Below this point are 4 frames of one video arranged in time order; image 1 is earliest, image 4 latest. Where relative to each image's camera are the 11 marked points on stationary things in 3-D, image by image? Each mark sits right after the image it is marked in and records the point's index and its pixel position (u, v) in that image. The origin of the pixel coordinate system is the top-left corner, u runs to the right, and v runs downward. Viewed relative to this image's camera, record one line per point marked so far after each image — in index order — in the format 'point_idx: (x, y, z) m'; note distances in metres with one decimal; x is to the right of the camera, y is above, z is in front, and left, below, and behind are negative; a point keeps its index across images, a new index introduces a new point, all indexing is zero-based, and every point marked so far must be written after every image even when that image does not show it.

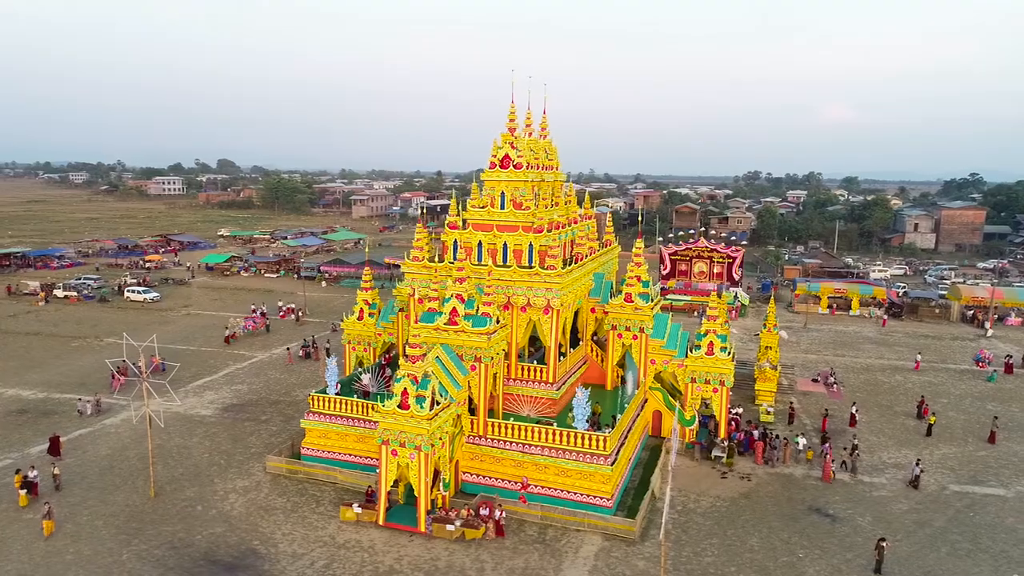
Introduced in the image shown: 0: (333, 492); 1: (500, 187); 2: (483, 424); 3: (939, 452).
0: (-4.5, -5.1, +16.5) m
1: (-0.3, +2.9, +18.6) m
2: (-0.7, -3.4, +16.2) m
3: (+12.8, -4.9, +19.6) m
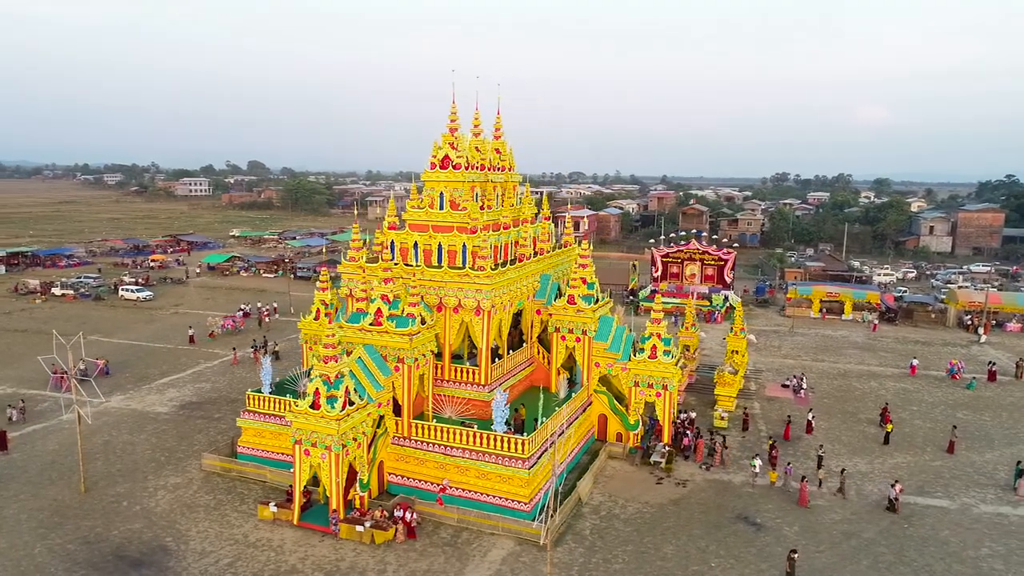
0: (-6.4, -5.1, +16.5) m
1: (-2.1, +2.9, +18.5) m
2: (-2.6, -3.4, +16.1) m
3: (+11.1, -5.0, +19.1) m
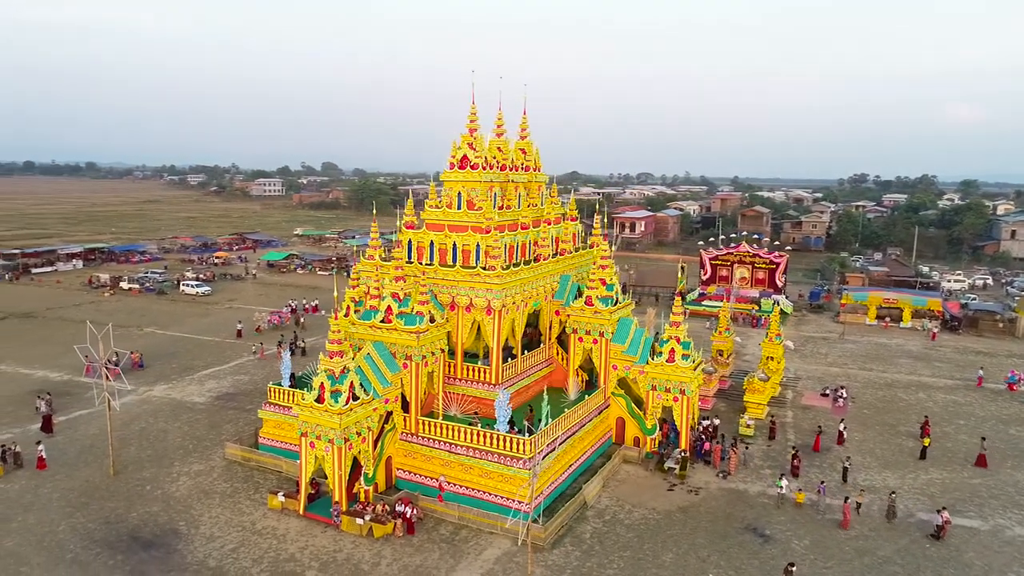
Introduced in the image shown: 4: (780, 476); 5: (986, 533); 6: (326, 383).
0: (-6.2, -5.0, +17.1) m
1: (-1.6, +2.9, +18.7) m
2: (-2.4, -3.3, +16.3) m
3: (+11.4, -5.2, +18.0) m
4: (+6.8, -4.8, +16.8) m
5: (+10.9, -5.6, +14.9) m
6: (-4.1, -2.1, +14.4) m
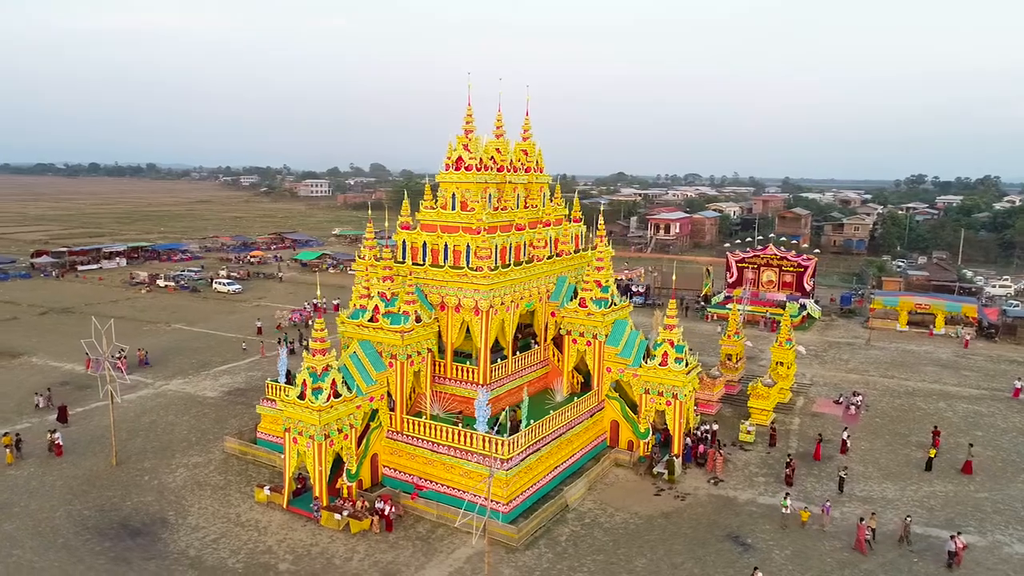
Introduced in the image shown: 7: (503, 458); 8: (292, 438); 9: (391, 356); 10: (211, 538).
0: (-6.6, -5.0, +17.5) m
1: (-1.8, +2.9, +18.8) m
2: (-2.8, -3.3, +16.5) m
3: (+11.1, -5.3, +17.3) m
4: (+6.4, -4.9, +16.4) m
5: (+10.3, -5.8, +14.3) m
6: (-4.6, -2.1, +14.7) m
7: (-0.2, -3.9, +14.9) m
8: (-5.1, -3.5, +15.2) m
9: (-3.1, -1.7, +16.5) m
10: (-6.5, -5.4, +14.2) m
